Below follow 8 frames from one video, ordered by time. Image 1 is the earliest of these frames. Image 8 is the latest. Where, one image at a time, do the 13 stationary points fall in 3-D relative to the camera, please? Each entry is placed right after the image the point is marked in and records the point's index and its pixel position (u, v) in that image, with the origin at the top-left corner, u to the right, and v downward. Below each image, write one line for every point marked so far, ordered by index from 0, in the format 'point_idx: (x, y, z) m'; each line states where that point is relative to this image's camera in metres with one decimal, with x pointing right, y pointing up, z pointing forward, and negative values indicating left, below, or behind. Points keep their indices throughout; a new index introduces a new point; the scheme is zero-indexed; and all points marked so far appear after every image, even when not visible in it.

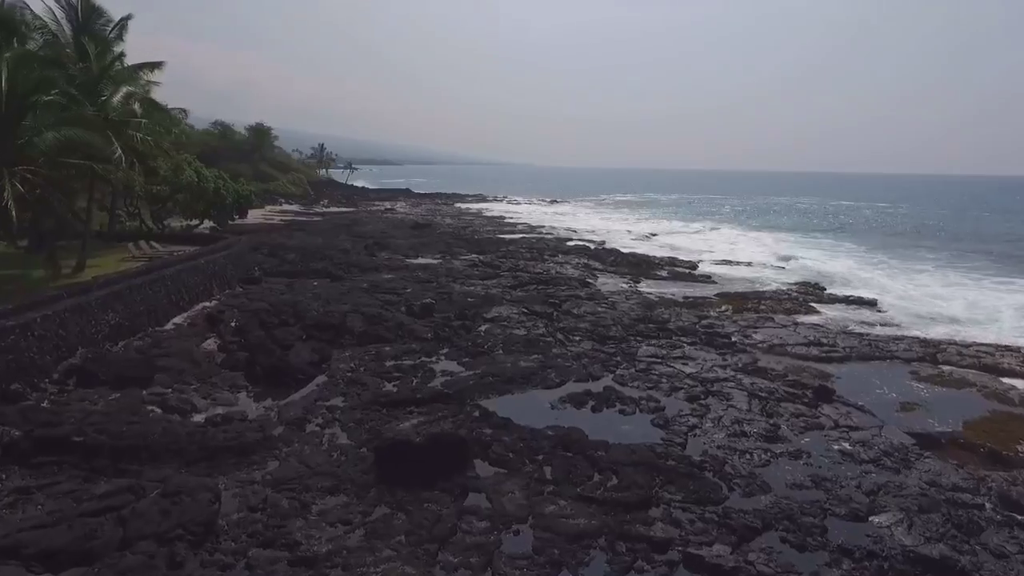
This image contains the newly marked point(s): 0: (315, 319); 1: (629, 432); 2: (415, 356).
0: (-5.8, -0.9, +18.2) m
1: (+2.3, -2.9, +12.3) m
2: (-2.5, -1.8, +16.3) m
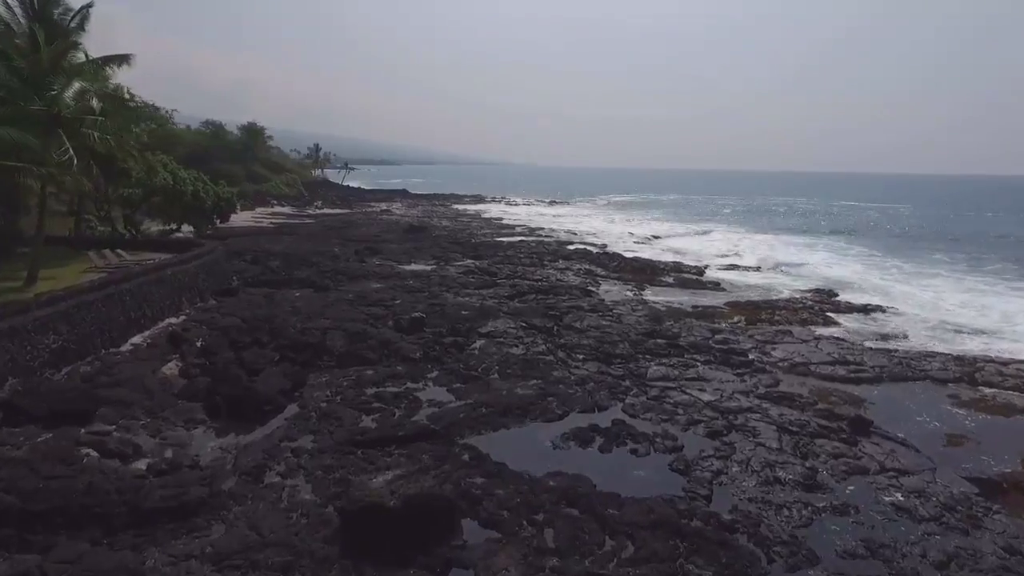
0: (-5.9, -1.3, +16.5) m
1: (+2.2, -3.3, +10.6) m
2: (-2.6, -2.2, +14.6) m
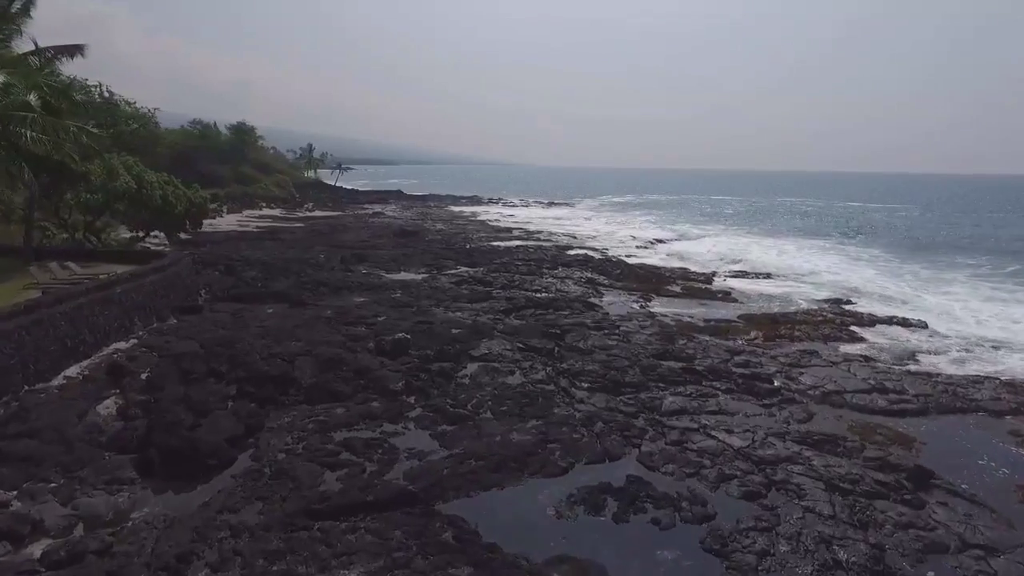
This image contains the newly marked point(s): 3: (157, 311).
0: (-6.0, -1.8, +14.3) m
1: (+2.2, -3.7, +8.5) m
2: (-2.7, -2.7, +12.4) m
3: (-10.2, -0.6, +17.9) m
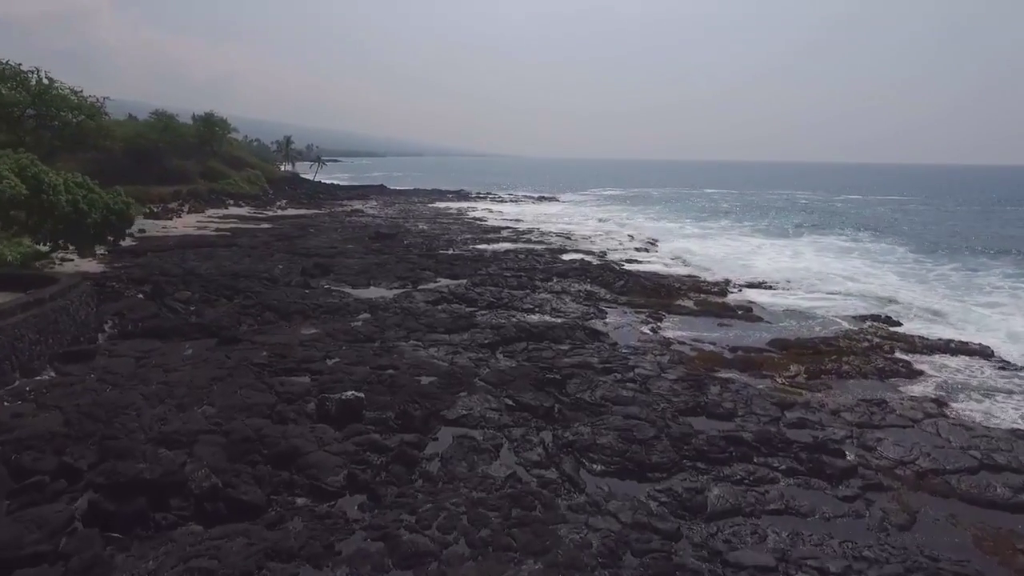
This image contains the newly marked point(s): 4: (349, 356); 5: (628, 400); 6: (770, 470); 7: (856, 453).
0: (-6.2, -2.8, +9.9) m
1: (+2.0, -4.7, +4.2) m
2: (-2.9, -3.7, +8.1) m
3: (-10.5, -1.6, +13.4) m
4: (-4.3, -1.8, +16.2) m
5: (+2.7, -2.6, +14.3) m
6: (+4.9, -3.4, +11.9) m
7: (+7.0, -3.3, +12.6) m
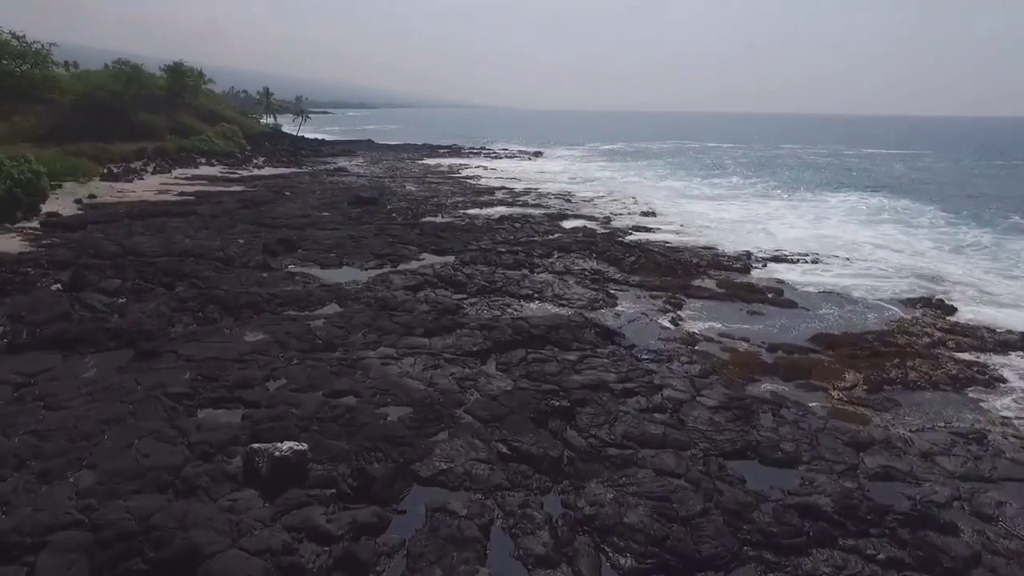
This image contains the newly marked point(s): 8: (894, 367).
0: (-6.3, -3.3, +6.5) m
1: (+2.0, -5.6, +1.0) m
2: (-3.0, -4.3, +4.8) m
3: (-10.6, -1.8, +9.8) m
4: (-4.4, -1.8, +12.7) m
5: (+2.6, -2.7, +10.9) m
6: (+4.9, -3.7, +8.6) m
7: (+6.9, -3.6, +9.2) m
8: (+9.9, -2.0, +16.0) m
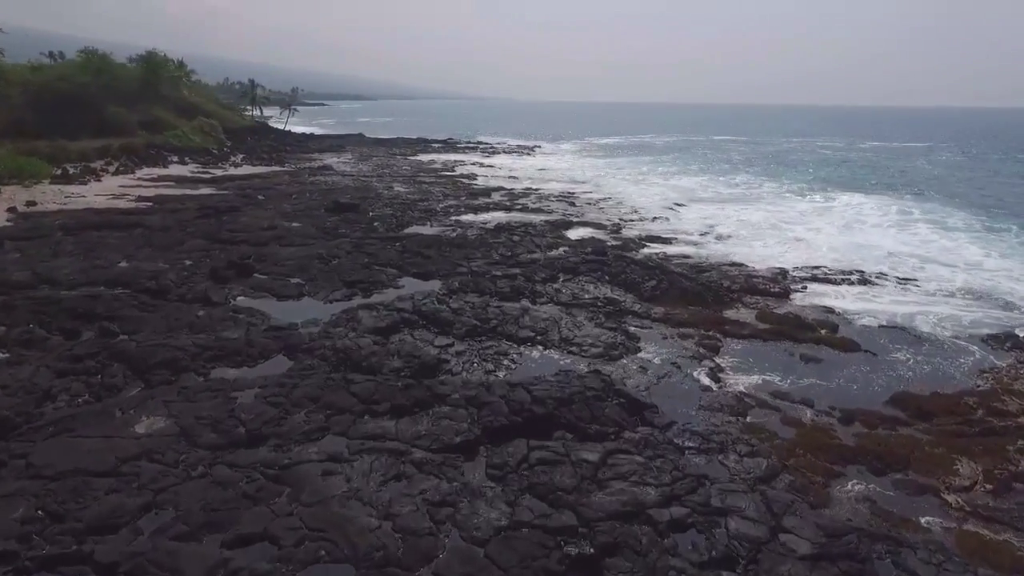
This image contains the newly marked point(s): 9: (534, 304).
0: (-6.3, -4.6, +2.4) m
1: (+2.0, -6.9, -3.0) m
2: (-3.0, -5.6, +0.7) m
3: (-10.7, -3.1, +5.8) m
4: (-4.4, -3.0, +8.6) m
5: (+2.6, -4.0, +6.9) m
6: (+4.8, -5.0, +4.5) m
7: (+6.8, -4.8, +5.2) m
8: (+9.8, -3.2, +12.0) m
9: (+0.7, -0.5, +18.9) m
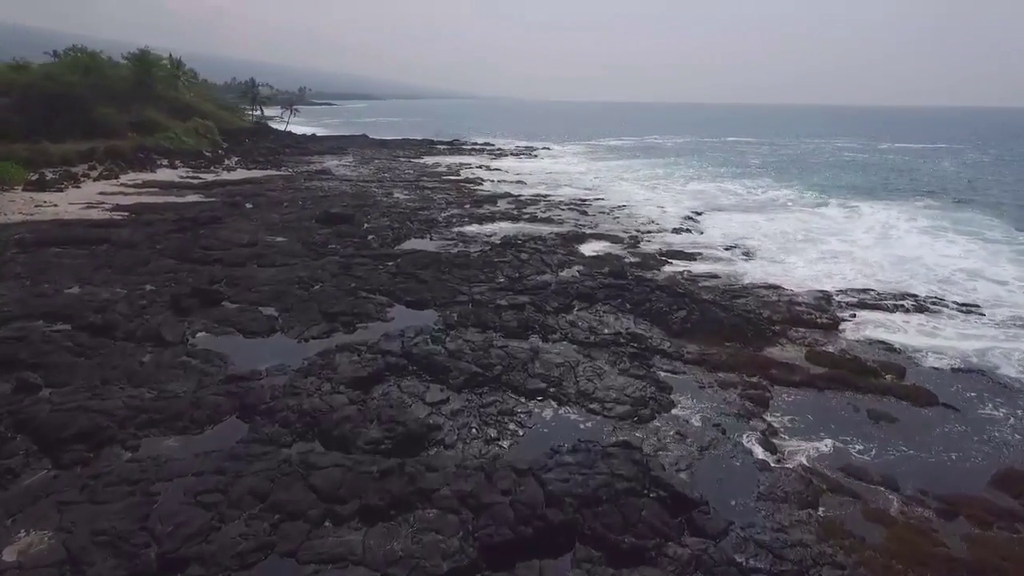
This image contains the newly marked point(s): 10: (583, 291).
0: (-6.3, -5.5, -0.3) m
1: (+1.9, -7.9, -5.9) m
2: (-3.0, -6.5, -2.1) m
3: (-10.6, -4.0, +3.0) m
4: (-4.4, -3.9, +5.8) m
5: (+2.6, -4.9, +4.0) m
6: (+4.8, -5.9, +1.6) m
7: (+6.9, -5.8, +2.3) m
8: (+9.9, -4.1, +9.0) m
9: (+0.9, -1.4, +16.0) m
10: (+2.3, -0.1, +19.8) m
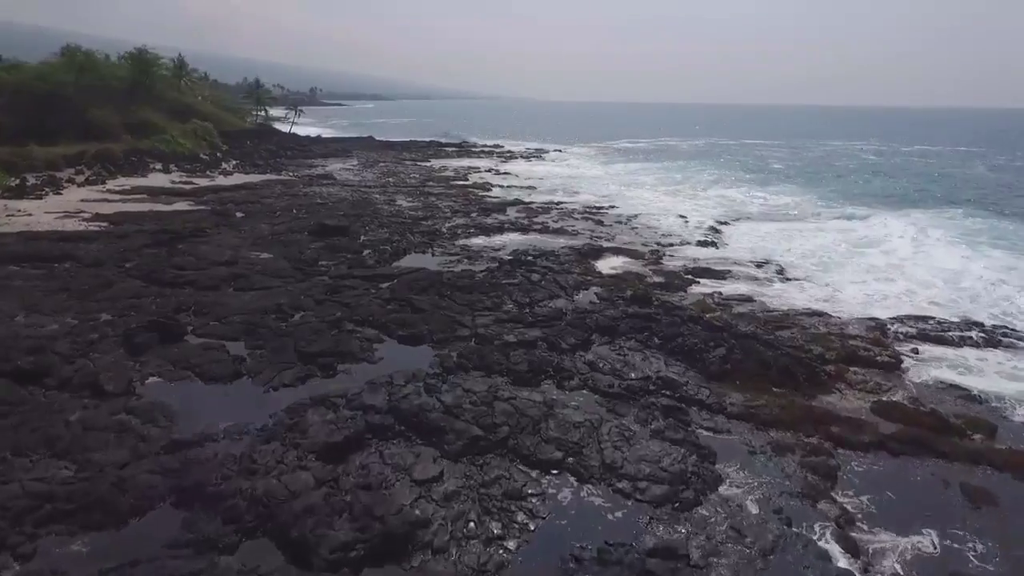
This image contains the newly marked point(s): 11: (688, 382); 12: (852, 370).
0: (-6.4, -6.3, -2.9) m
1: (+1.7, -8.7, -8.5) m
2: (-3.2, -7.3, -4.7) m
3: (-10.6, -4.7, +0.6) m
4: (-4.3, -4.7, +3.3) m
5: (+2.6, -5.7, +1.3) m
6: (+4.8, -6.8, -1.1) m
7: (+6.8, -6.6, -0.4) m
8: (+10.0, -5.0, +6.2) m
9: (+1.1, -2.2, +13.4) m
10: (+2.5, -1.0, +17.2) m
11: (+4.1, -2.2, +14.5) m
12: (+8.9, -2.1, +16.1) m
